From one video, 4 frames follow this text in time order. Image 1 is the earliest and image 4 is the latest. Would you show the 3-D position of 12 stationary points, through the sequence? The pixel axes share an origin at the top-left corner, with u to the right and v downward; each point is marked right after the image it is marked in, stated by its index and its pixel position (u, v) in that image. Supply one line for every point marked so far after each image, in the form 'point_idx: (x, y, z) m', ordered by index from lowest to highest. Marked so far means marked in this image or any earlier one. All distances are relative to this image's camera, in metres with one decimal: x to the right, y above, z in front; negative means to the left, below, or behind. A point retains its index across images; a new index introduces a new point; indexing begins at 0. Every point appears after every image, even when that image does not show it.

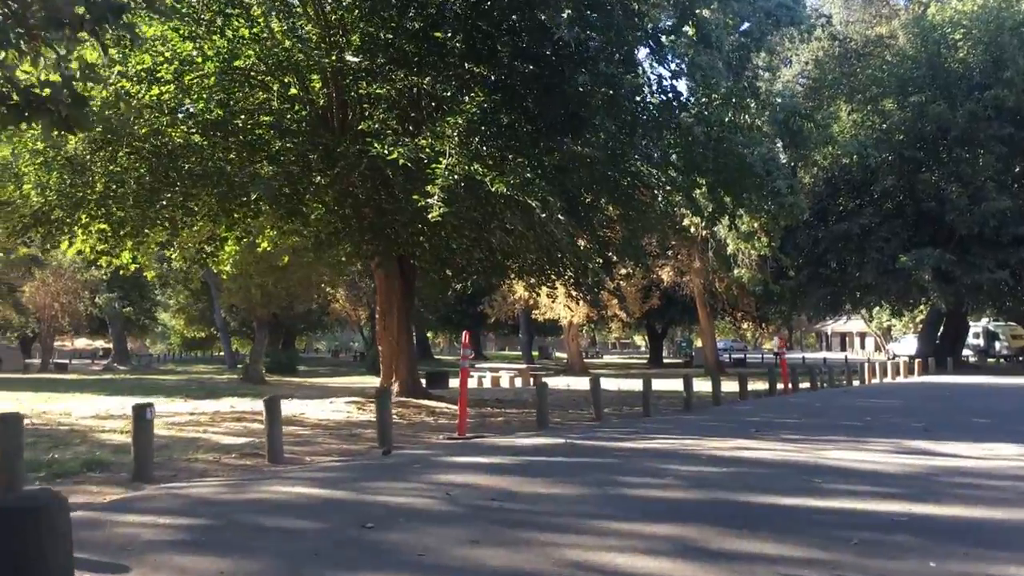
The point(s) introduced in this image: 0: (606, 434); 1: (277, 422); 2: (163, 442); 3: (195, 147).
0: (+1.2, -1.8, +13.2) m
1: (-2.3, -1.3, +10.3) m
2: (-4.2, -1.8, +12.6) m
3: (-5.5, +2.3, +18.0) m
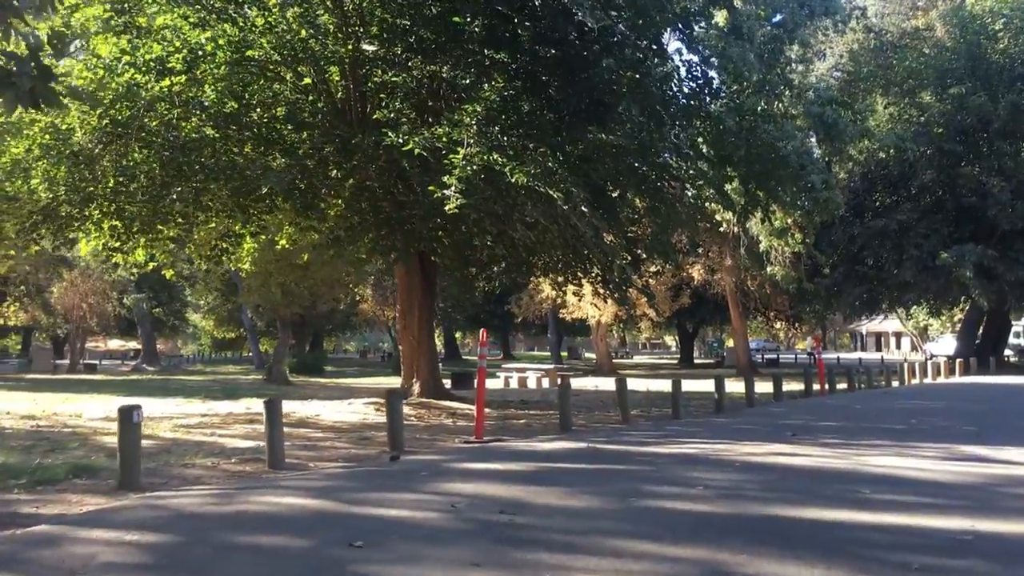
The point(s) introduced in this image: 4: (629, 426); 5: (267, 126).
0: (+1.4, -1.8, +12.4) m
1: (-2.2, -1.3, +9.7) m
2: (-4.0, -1.8, +12.0) m
3: (-5.1, +2.4, +17.4) m
4: (+1.6, -1.9, +14.4) m
5: (-4.1, +2.7, +17.6) m
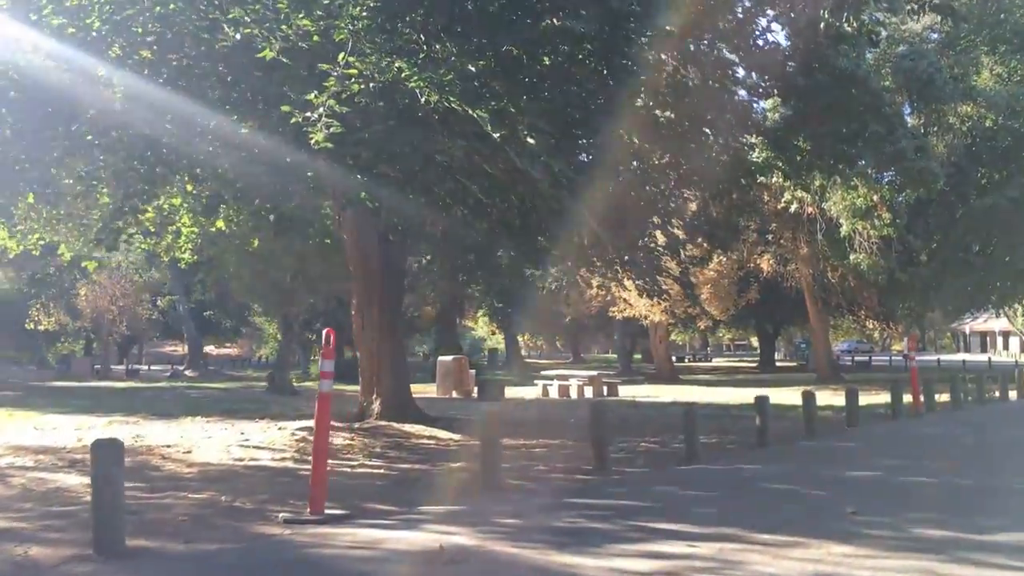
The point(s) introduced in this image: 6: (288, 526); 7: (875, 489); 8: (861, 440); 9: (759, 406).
0: (+0.4, -1.6, +7.2) m
1: (-3.4, -1.1, +4.8) m
2: (-5.0, -1.6, +7.3) m
3: (-5.7, +2.5, +12.8) m
4: (+0.8, -1.7, +9.2) m
5: (-4.7, +2.9, +12.9) m
6: (-1.5, -1.6, +7.2) m
7: (+2.9, -1.6, +8.5) m
8: (+4.3, -1.8, +12.9) m
9: (+2.9, -1.4, +12.3) m
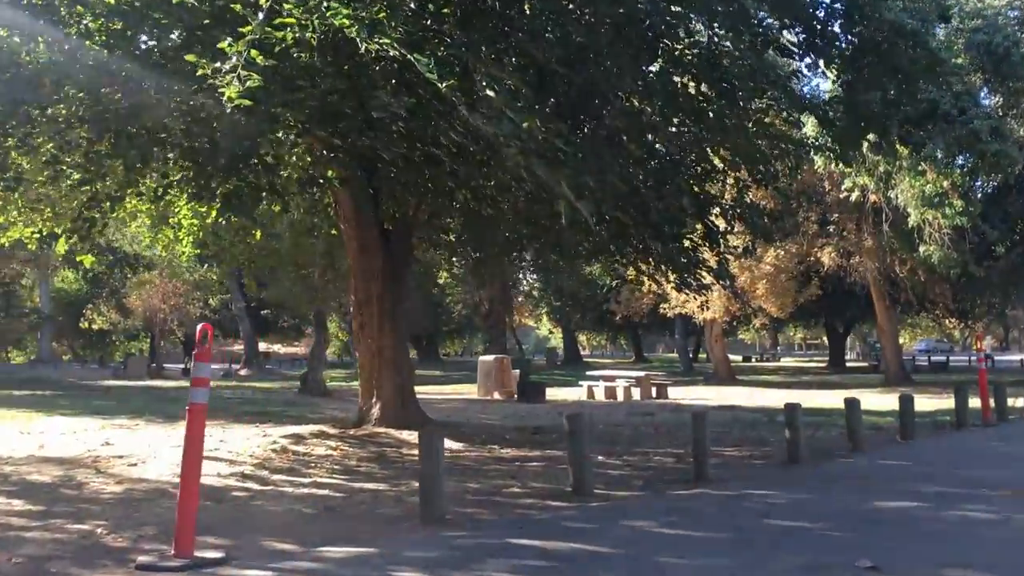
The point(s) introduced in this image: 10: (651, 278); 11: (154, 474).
0: (-0.1, -1.5, +5.5) m
1: (-4.0, -1.0, +3.4) m
2: (-5.5, -1.5, +6.0) m
3: (-5.8, +2.6, +11.5) m
4: (+0.4, -1.6, +7.5) m
5: (-4.8, +3.0, +11.6) m
6: (-2.0, -1.5, +5.6) m
7: (+2.5, -1.5, +6.7) m
8: (+4.2, -1.7, +11.0) m
9: (+2.8, -1.3, +10.5) m
10: (+2.4, +0.4, +19.7) m
11: (-3.5, -1.8, +10.1) m
